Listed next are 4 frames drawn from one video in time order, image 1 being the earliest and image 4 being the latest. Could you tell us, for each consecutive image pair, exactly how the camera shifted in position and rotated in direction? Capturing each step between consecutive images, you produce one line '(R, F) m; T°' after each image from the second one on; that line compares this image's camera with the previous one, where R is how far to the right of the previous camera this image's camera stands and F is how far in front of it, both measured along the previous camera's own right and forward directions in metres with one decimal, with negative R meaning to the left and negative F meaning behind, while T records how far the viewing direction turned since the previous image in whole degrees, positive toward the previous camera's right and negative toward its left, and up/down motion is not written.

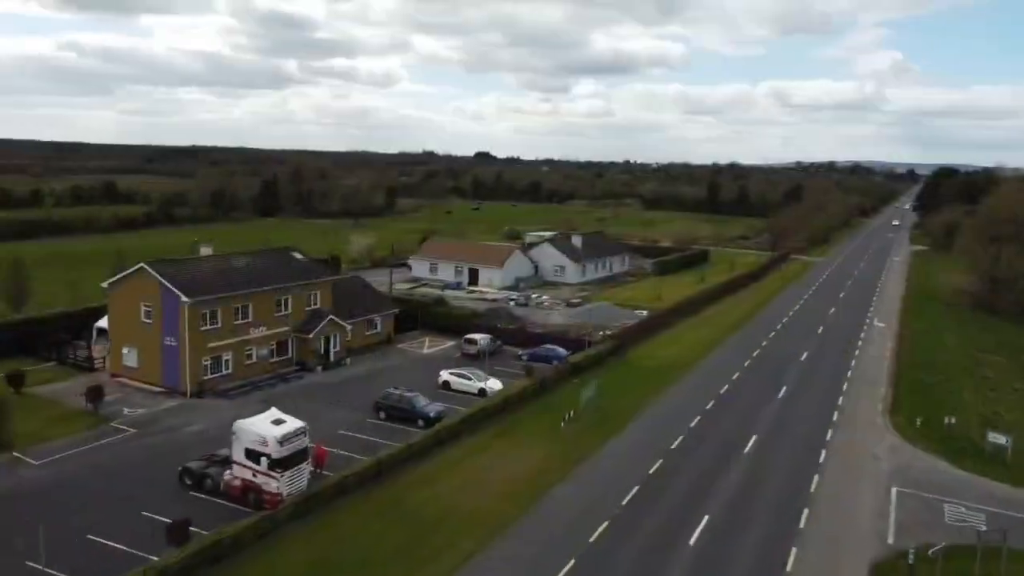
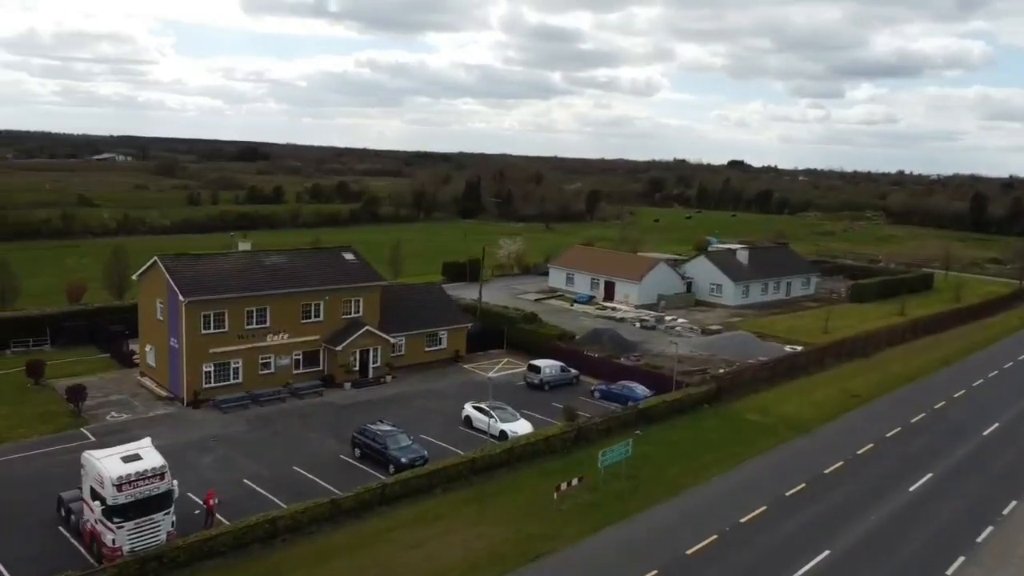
(+8.8, +9.8) m; -18°
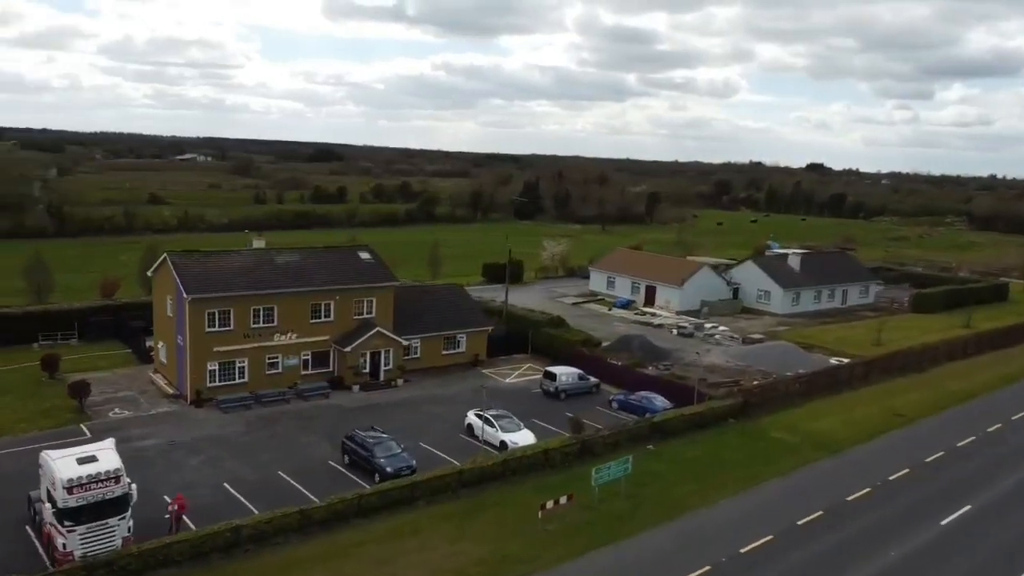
(+2.7, +1.8) m; -5°
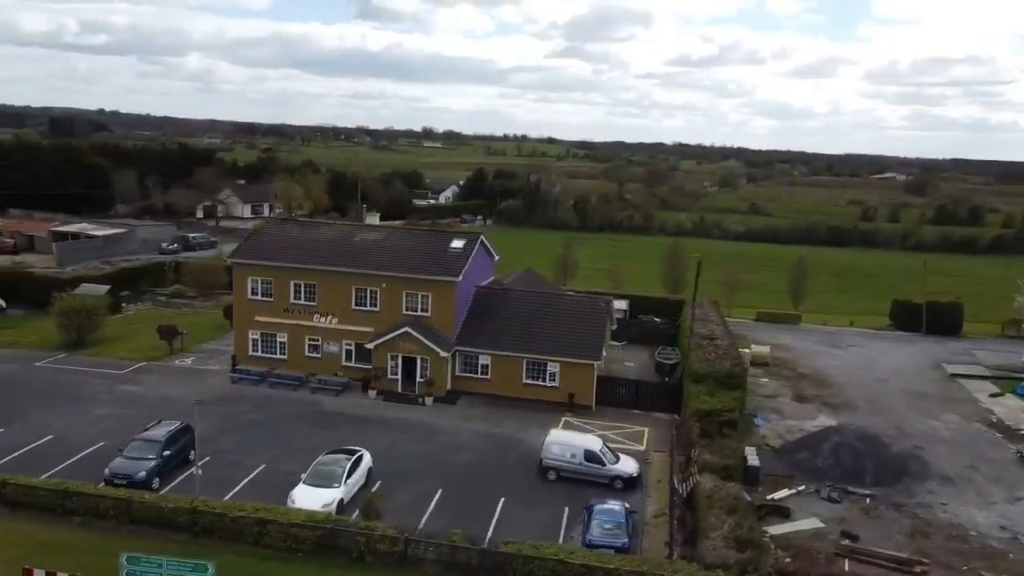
(+20.6, +21.3) m; -49°
